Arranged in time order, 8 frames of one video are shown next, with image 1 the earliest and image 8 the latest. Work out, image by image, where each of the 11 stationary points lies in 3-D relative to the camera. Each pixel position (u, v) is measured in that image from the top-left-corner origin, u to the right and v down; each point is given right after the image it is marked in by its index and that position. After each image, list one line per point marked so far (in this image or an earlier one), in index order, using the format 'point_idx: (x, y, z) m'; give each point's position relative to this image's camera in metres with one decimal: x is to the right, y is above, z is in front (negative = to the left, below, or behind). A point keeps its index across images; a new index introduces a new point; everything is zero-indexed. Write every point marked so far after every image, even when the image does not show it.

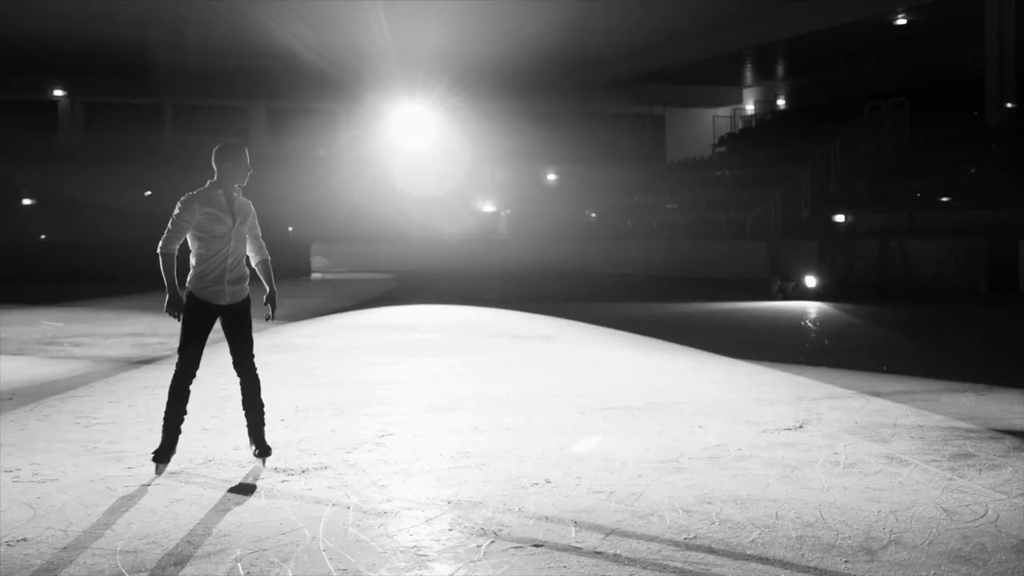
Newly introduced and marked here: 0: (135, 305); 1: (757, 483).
0: (-4.8, -0.2, +16.7) m
1: (+0.8, -0.6, +4.4) m
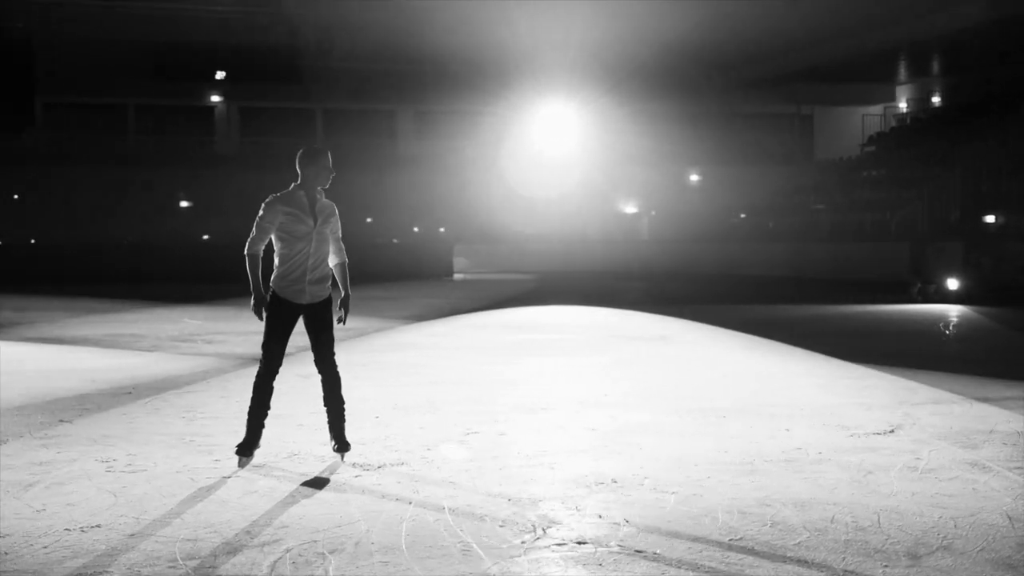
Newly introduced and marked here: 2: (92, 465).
0: (-3.1, -0.2, +17.2) m
1: (+1.0, -0.7, +4.3) m
2: (-1.5, -0.7, +4.8) m
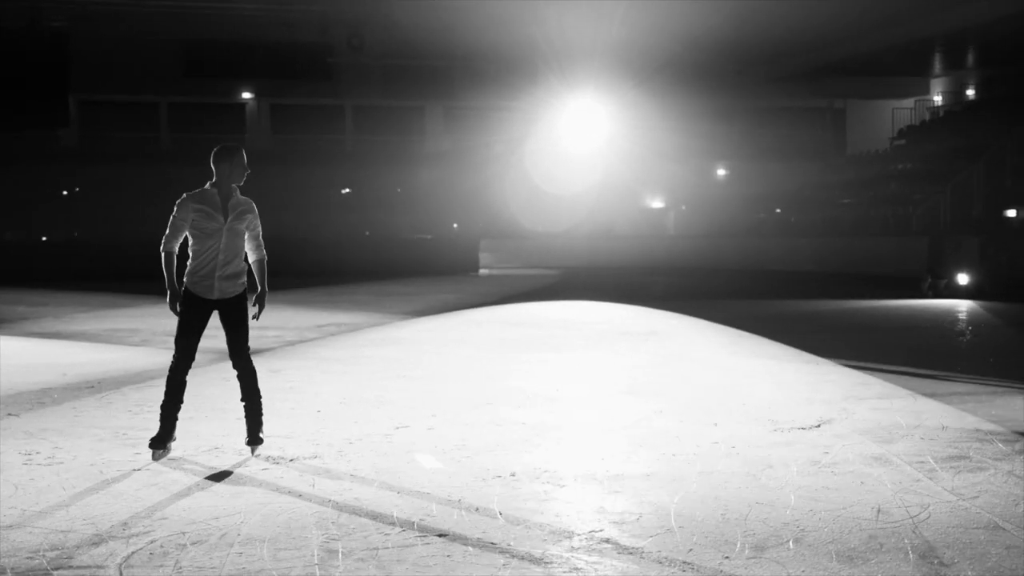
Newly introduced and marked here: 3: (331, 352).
0: (-2.9, -0.2, +17.4) m
1: (+0.7, -0.6, +4.3) m
2: (-1.9, -0.6, +4.9) m
3: (-1.3, -0.5, +9.6) m
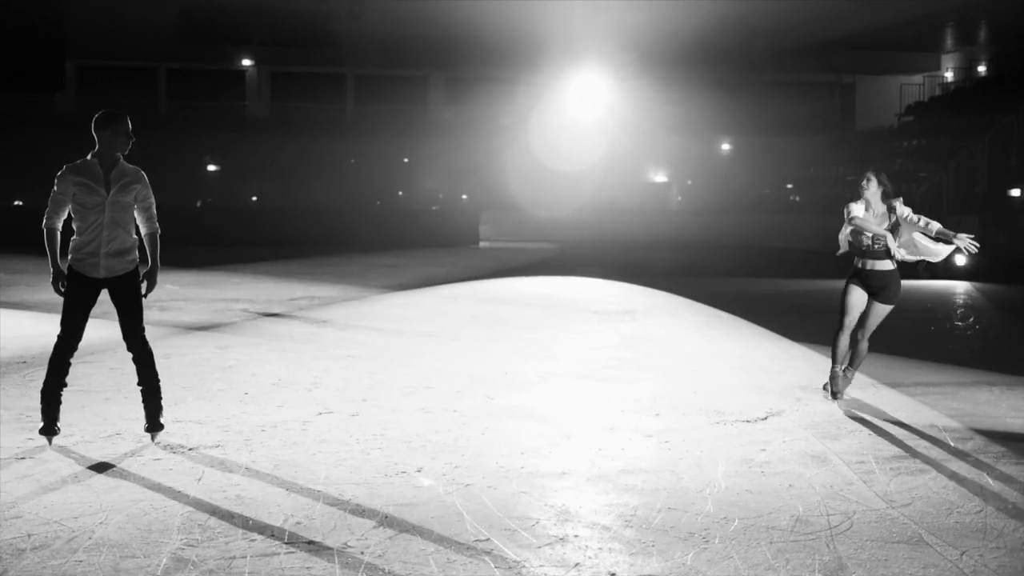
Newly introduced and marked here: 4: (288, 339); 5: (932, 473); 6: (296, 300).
0: (-3.1, +0.2, +17.1) m
1: (+0.4, -0.6, +4.0) m
2: (-2.2, -0.5, +4.6) m
3: (-1.6, -0.3, +9.3) m
4: (-1.4, -0.3, +8.5) m
5: (+1.3, -0.6, +4.0) m
6: (-2.0, -0.1, +12.0) m
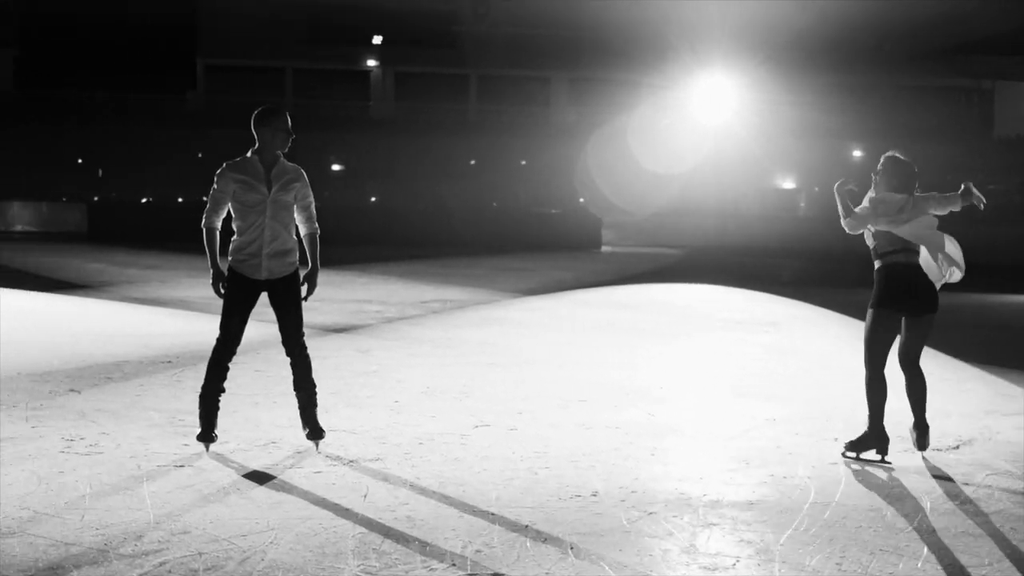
0: (-1.4, +0.2, +17.0) m
1: (+0.9, -0.6, +3.7) m
2: (-1.6, -0.5, +4.5) m
3: (-0.6, -0.3, +9.1) m
4: (-0.5, -0.3, +8.3) m
5: (+1.8, -0.6, +3.6) m
6: (-0.8, -0.1, +11.9) m
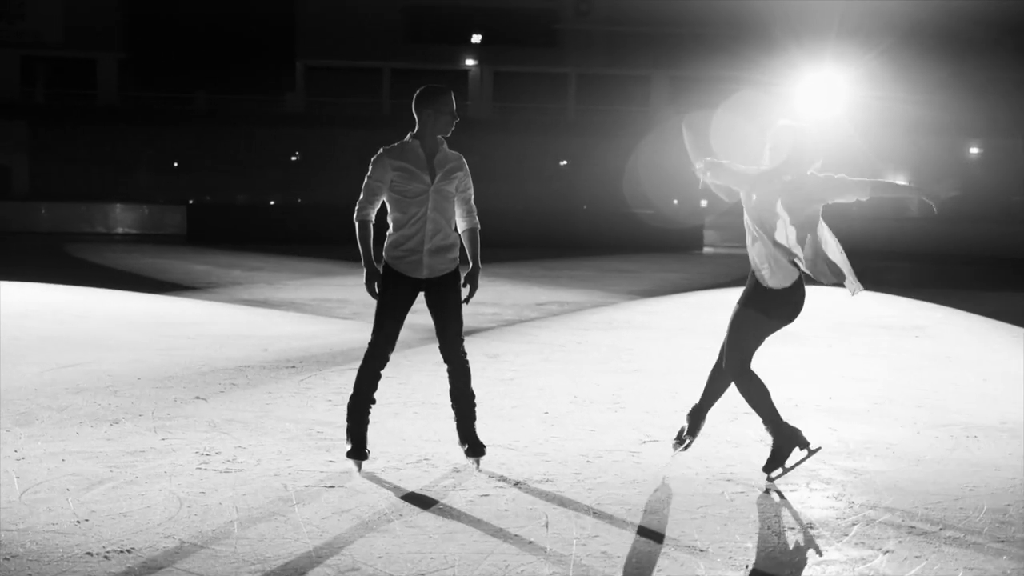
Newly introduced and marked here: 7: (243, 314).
0: (-0.1, +0.2, +16.6) m
1: (+1.4, -0.6, +3.1) m
2: (-1.0, -0.5, +4.1) m
3: (+0.3, -0.3, +8.6) m
4: (+0.3, -0.4, +7.8) m
5: (+2.3, -0.6, +3.0) m
6: (+0.3, -0.1, +11.4) m
7: (-1.9, -0.2, +9.4) m
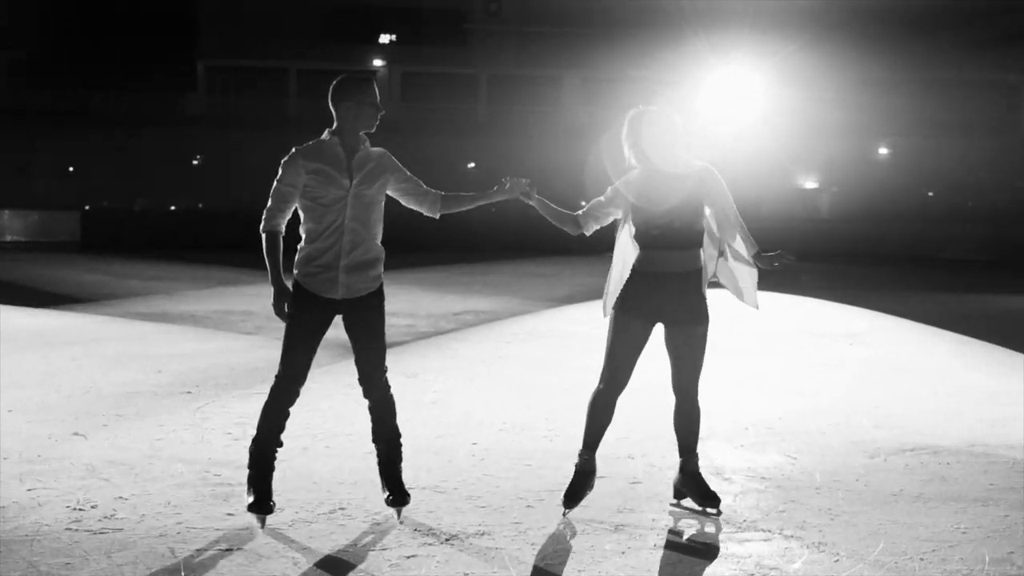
0: (-1.1, +0.1, +16.0) m
1: (+1.3, -0.7, +2.6) m
2: (-1.2, -0.6, +3.5) m
3: (-0.2, -0.4, +8.1) m
4: (-0.2, -0.4, +7.2) m
5: (+2.2, -0.7, +2.6) m
6: (-0.4, -0.2, +10.8) m
7: (-2.5, -0.3, +8.7) m
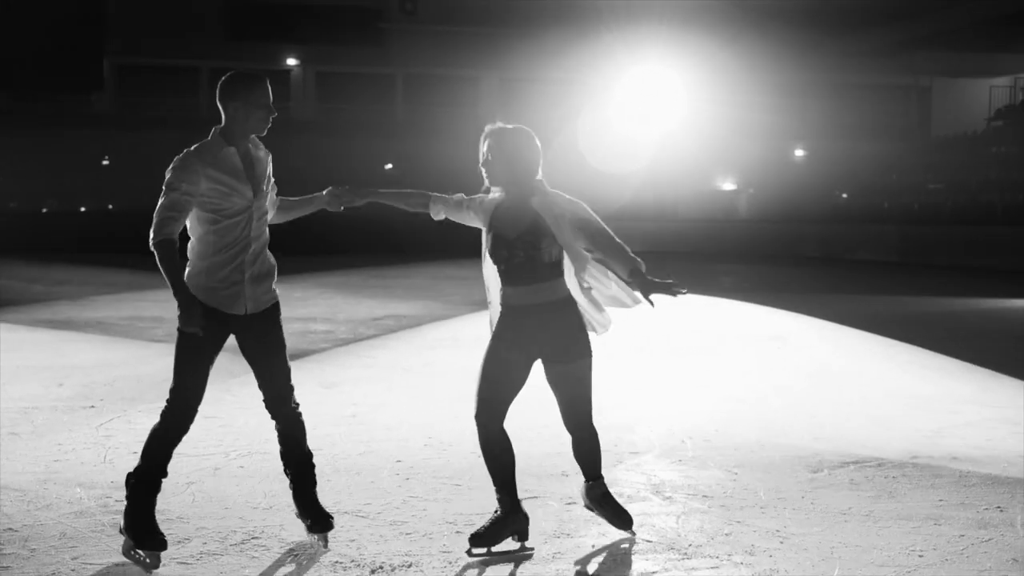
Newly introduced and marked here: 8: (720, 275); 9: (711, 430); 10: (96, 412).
0: (-2.1, +0.1, +15.6) m
1: (+1.1, -0.7, +2.5) m
2: (-1.4, -0.6, +3.1) m
3: (-0.7, -0.4, +7.8) m
4: (-0.6, -0.4, +7.0) m
5: (+2.1, -0.7, +2.5) m
6: (-1.0, -0.3, +10.5) m
7: (-2.9, -0.3, +8.2) m
8: (+3.0, +0.1, +19.7) m
9: (+0.8, -0.6, +5.3) m
10: (-1.7, -0.5, +5.5) m
